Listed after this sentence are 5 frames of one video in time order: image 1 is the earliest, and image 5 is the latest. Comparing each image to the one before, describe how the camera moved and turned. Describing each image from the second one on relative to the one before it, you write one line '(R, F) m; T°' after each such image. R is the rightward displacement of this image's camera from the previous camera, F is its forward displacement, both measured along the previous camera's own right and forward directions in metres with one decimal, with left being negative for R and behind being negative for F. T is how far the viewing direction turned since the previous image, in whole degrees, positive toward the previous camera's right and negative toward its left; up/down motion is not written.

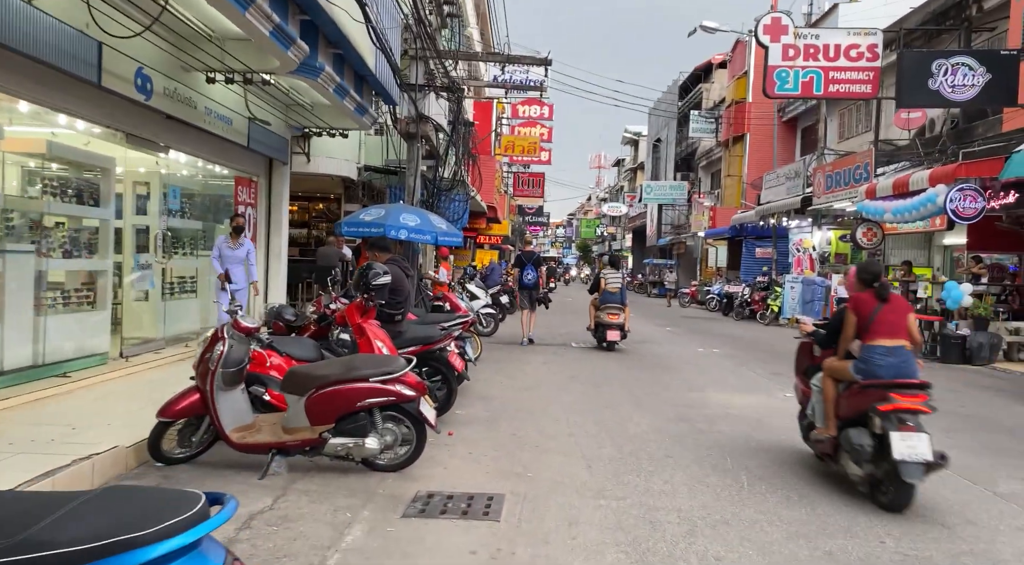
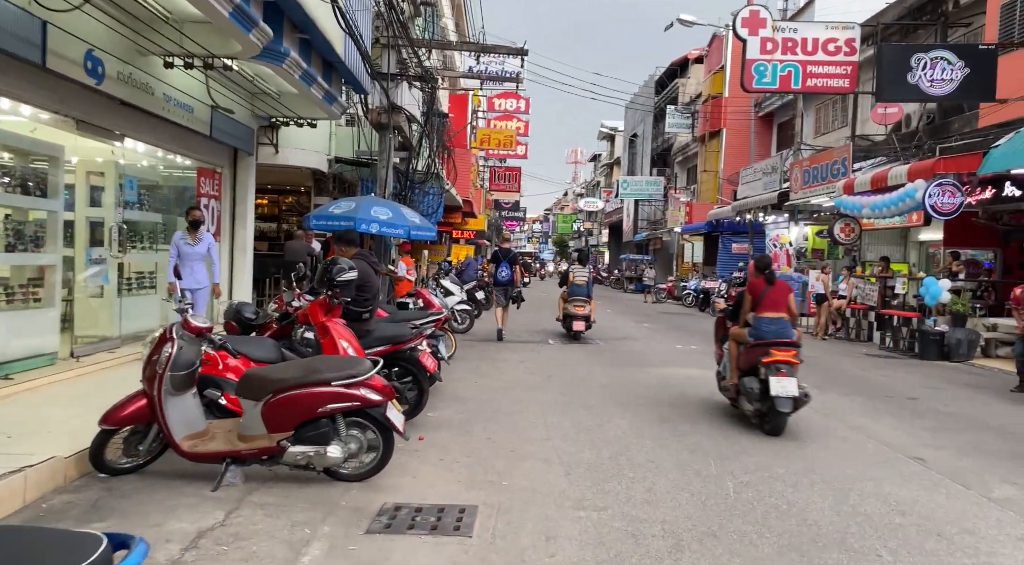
(0.0, +0.3) m; +2°
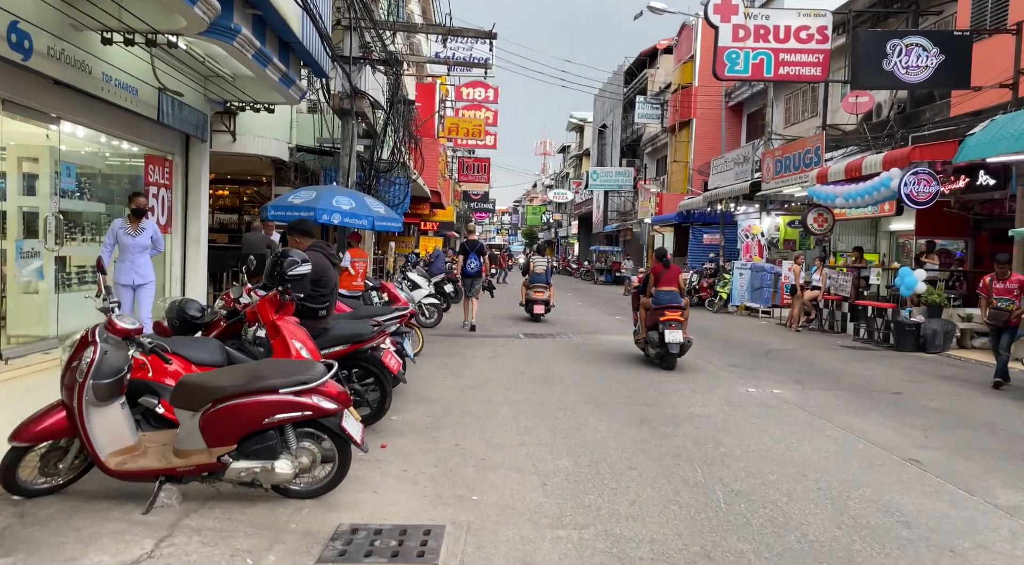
(0.0, +0.5) m; +2°
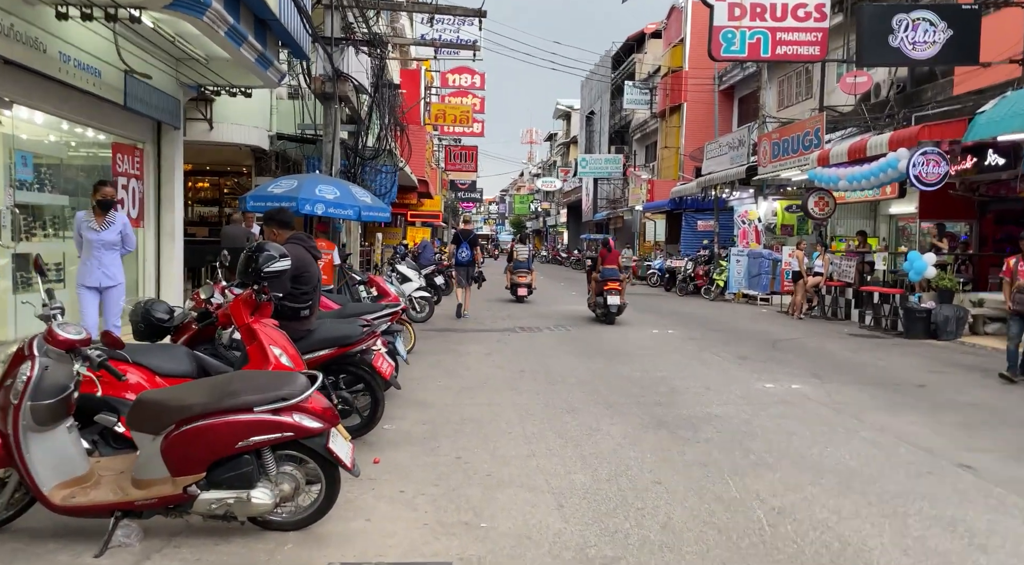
(-0.1, +0.6) m; +1°
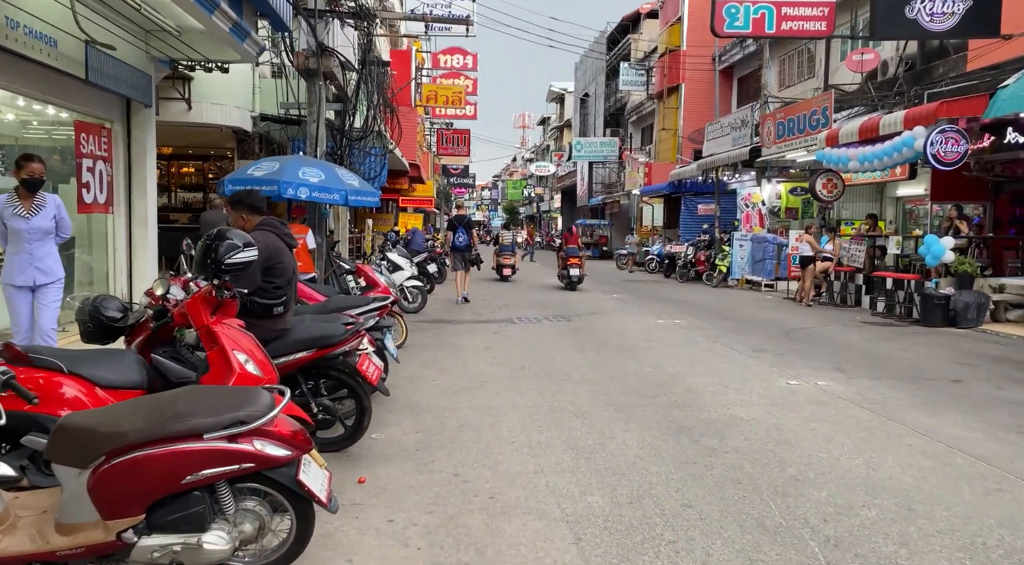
(-0.1, +0.7) m; +1°
